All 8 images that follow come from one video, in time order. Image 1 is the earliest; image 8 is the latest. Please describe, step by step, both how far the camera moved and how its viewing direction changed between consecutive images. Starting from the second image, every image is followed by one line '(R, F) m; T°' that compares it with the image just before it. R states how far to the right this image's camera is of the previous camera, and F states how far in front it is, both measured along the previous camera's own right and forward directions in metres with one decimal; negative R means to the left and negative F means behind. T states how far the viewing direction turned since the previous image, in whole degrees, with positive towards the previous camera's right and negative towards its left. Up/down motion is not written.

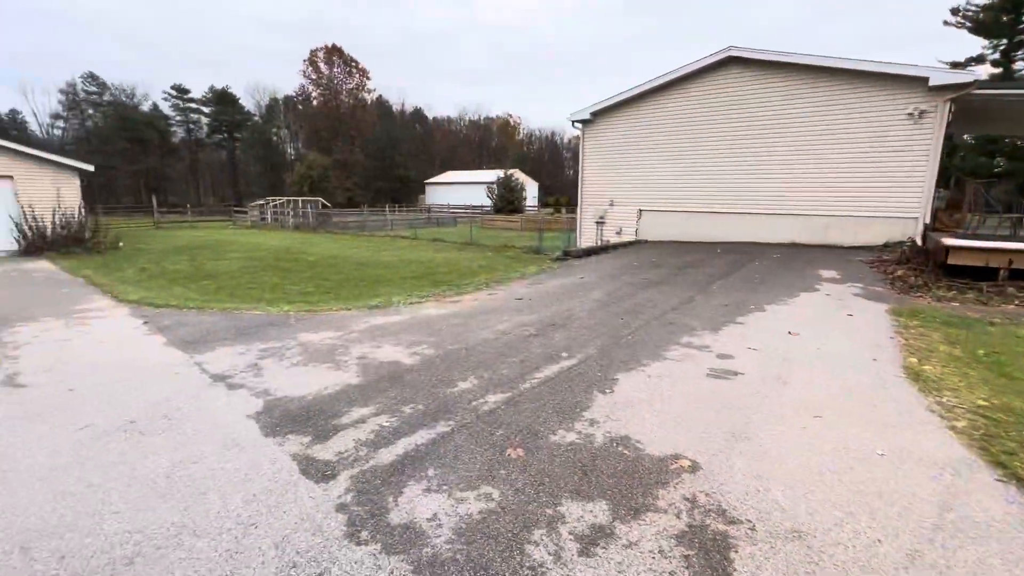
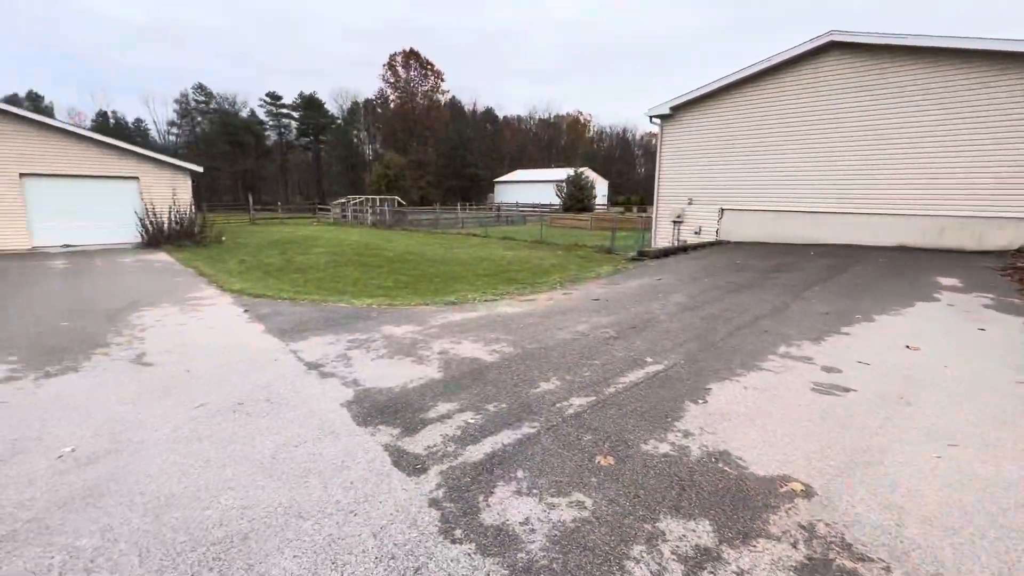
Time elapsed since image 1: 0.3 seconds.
(-0.1, 0.0) m; -8°
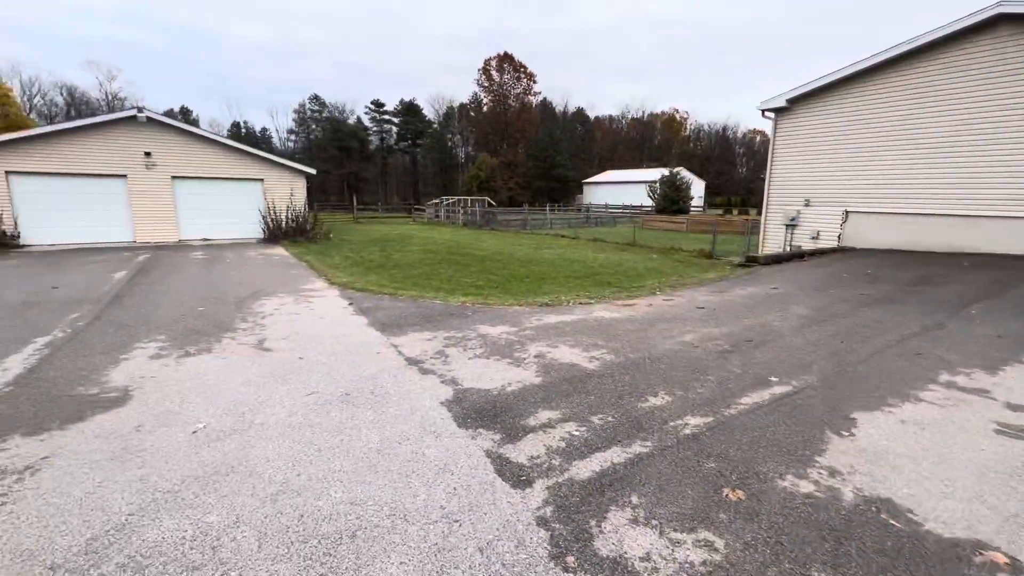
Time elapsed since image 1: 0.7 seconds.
(-0.2, +0.2) m; -10°
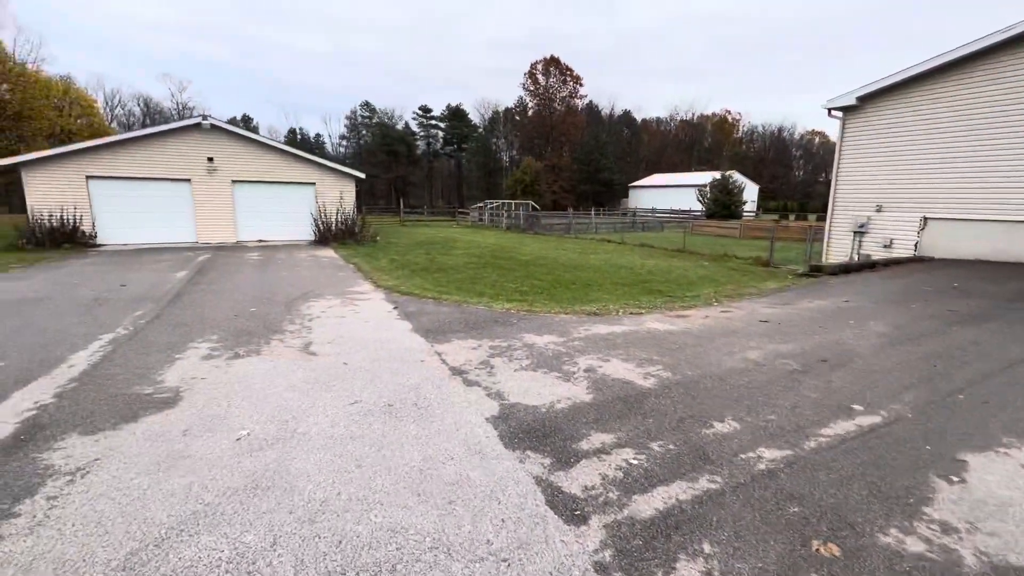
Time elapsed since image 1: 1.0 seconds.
(-0.1, +0.2) m; -5°
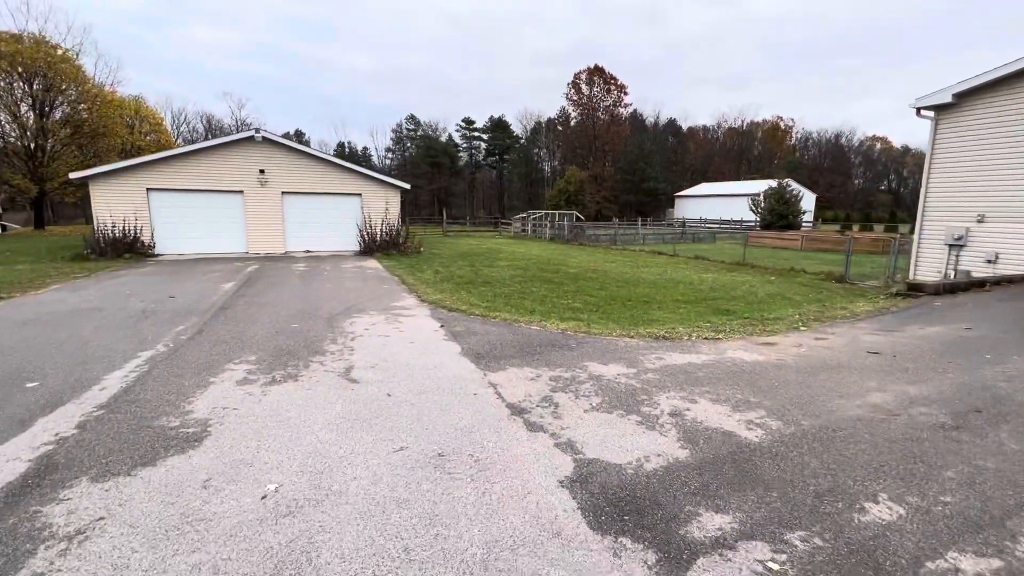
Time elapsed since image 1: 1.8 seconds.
(-0.2, +0.5) m; -5°
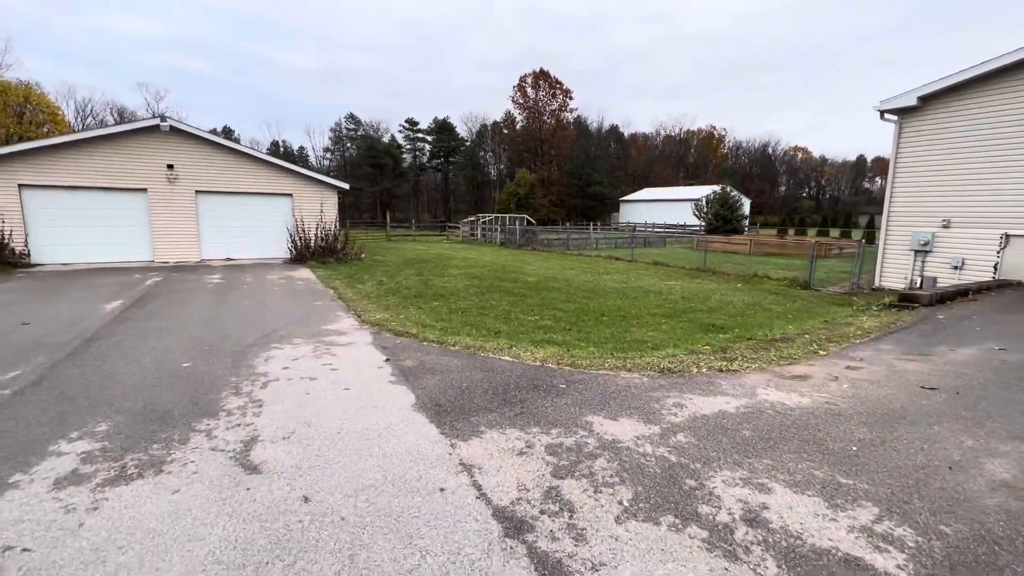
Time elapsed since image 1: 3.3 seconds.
(-0.2, +1.2) m; +7°
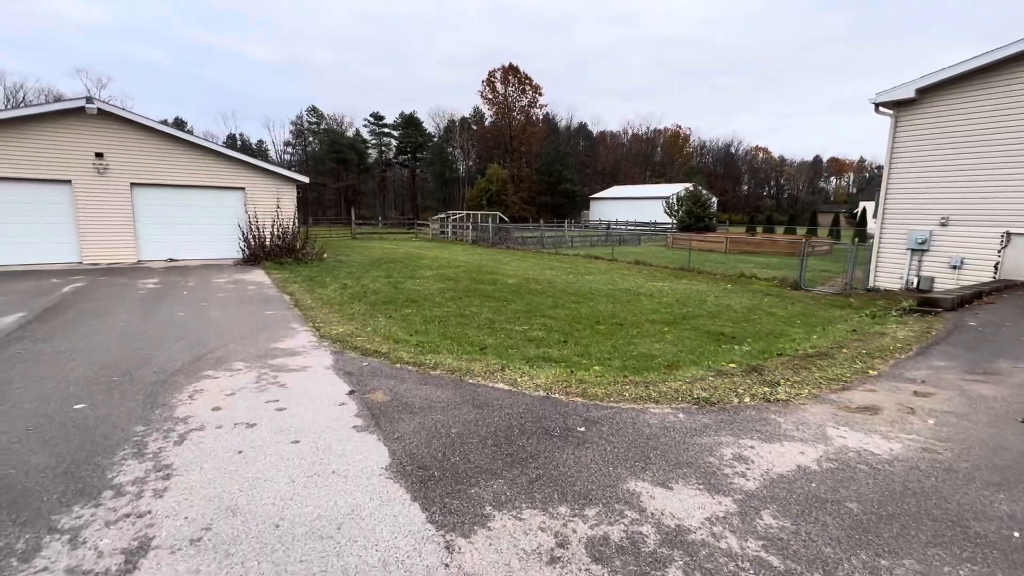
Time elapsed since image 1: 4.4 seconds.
(-0.2, +0.9) m; +4°
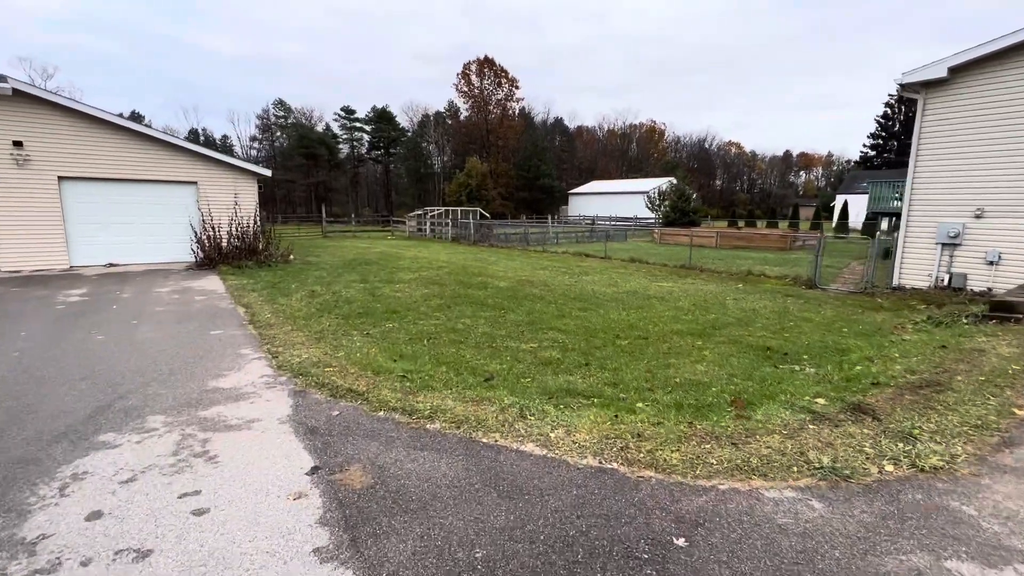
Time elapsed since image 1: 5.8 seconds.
(-0.3, +1.1) m; +3°
